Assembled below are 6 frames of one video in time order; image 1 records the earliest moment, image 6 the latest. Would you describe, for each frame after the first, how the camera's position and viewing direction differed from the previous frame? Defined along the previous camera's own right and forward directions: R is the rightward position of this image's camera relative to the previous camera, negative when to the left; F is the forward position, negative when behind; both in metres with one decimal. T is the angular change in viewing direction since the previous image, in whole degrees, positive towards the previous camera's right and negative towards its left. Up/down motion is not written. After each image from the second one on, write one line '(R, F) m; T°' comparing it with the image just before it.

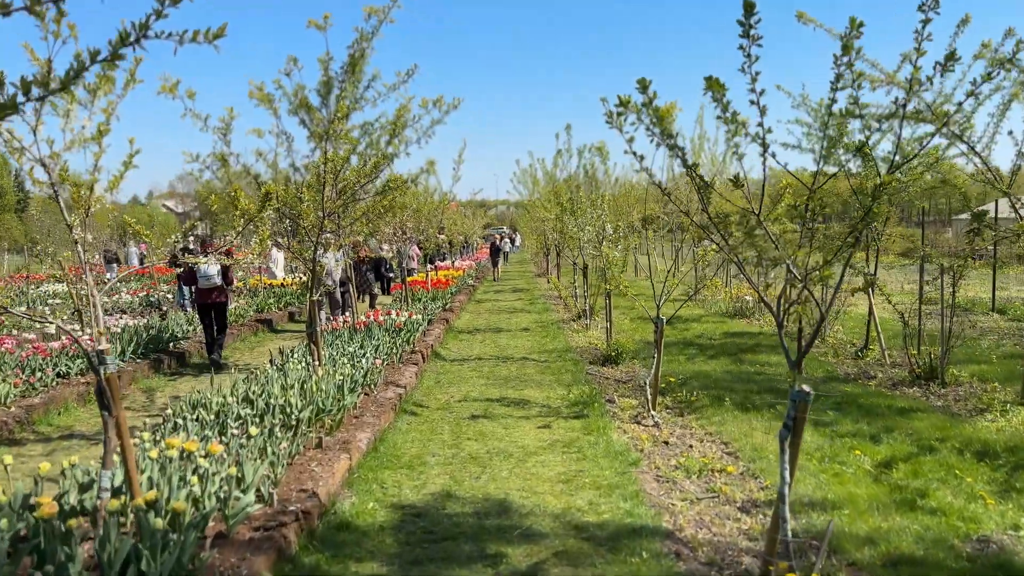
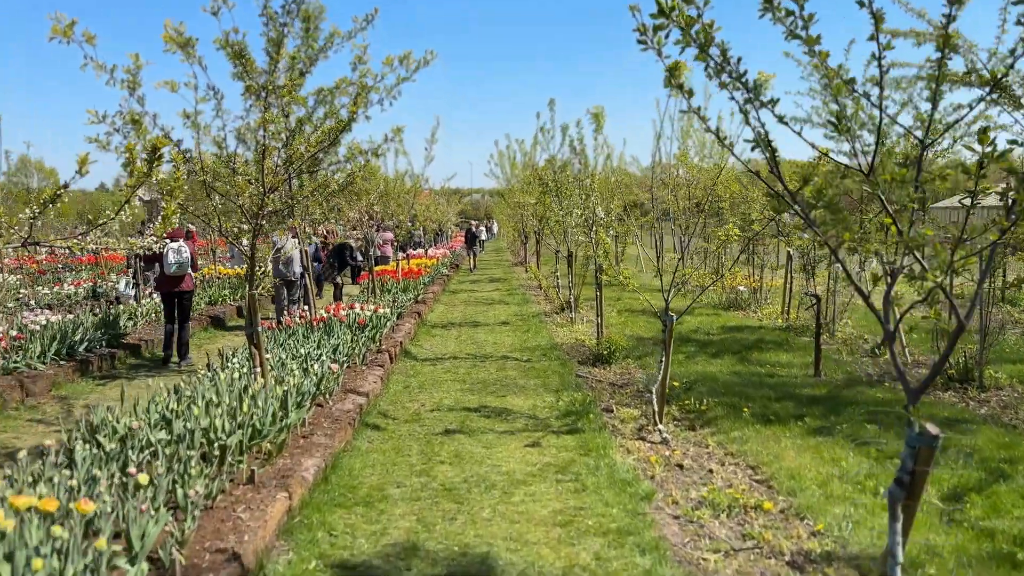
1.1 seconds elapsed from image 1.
(0.0, +0.9) m; +2°
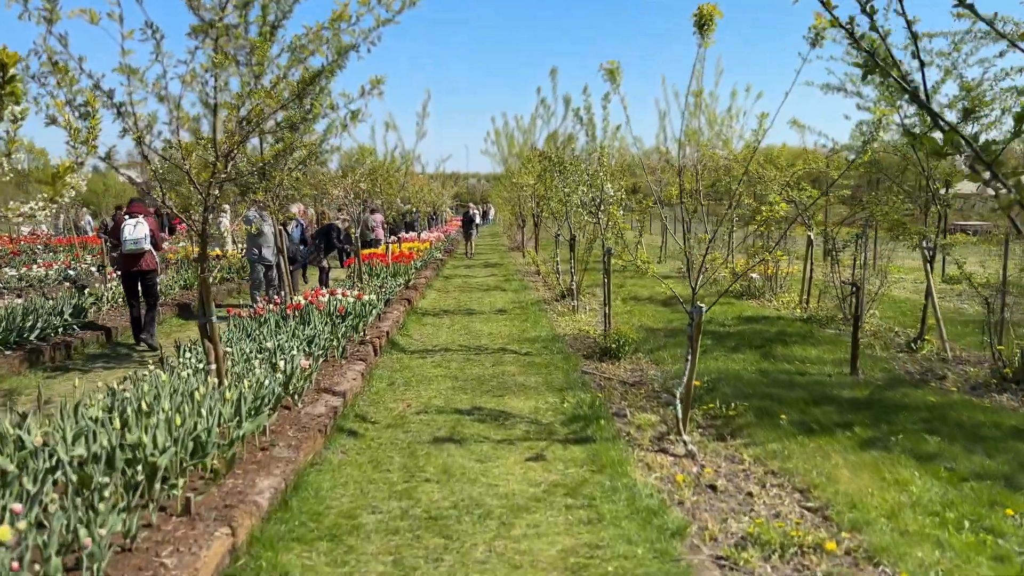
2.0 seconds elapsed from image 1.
(0.0, +0.7) m; 0°
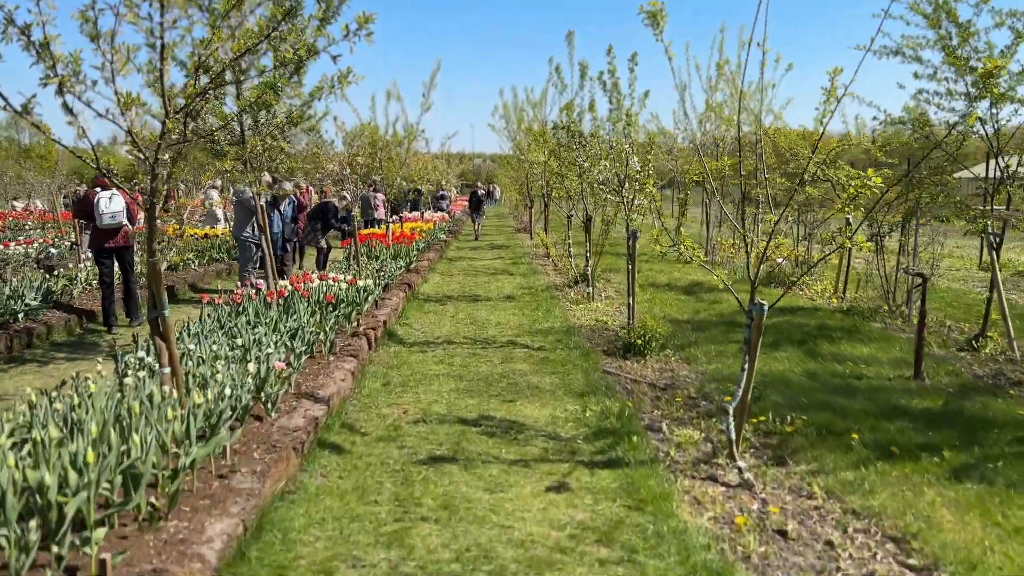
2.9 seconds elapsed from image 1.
(-0.1, +0.7) m; 0°
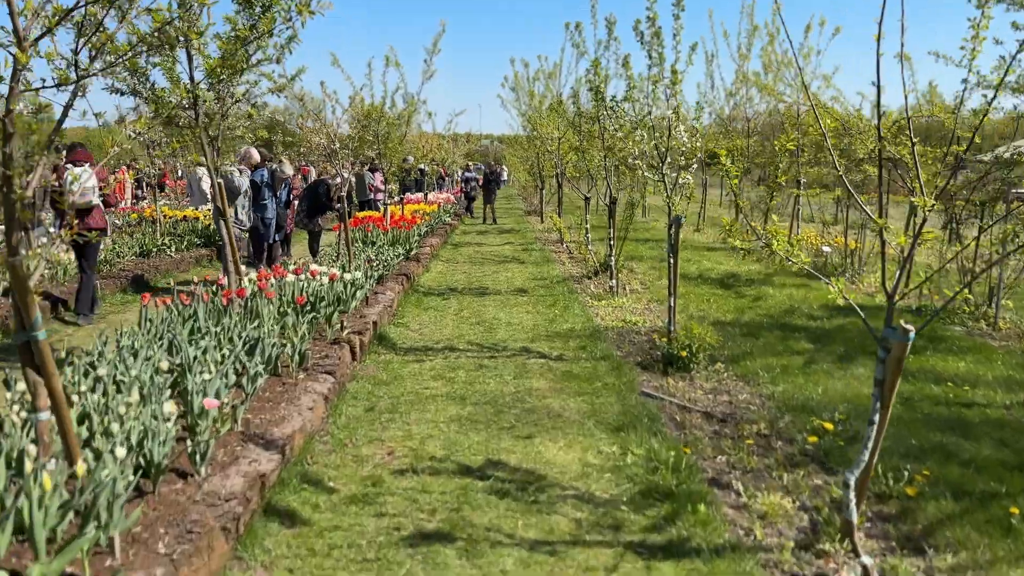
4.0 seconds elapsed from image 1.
(0.0, +1.1) m; -1°
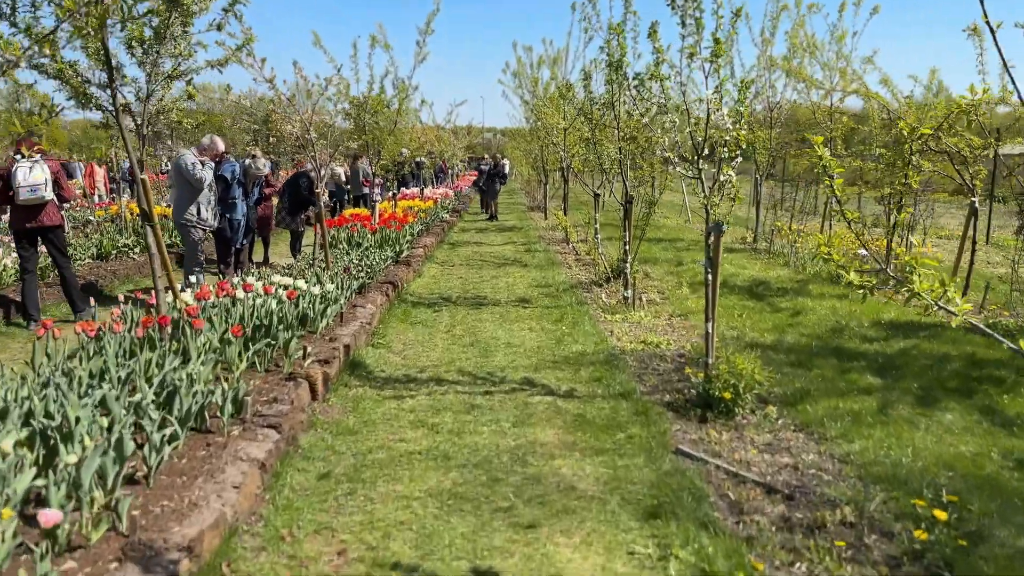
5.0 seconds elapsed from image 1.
(0.0, +0.9) m; 0°
